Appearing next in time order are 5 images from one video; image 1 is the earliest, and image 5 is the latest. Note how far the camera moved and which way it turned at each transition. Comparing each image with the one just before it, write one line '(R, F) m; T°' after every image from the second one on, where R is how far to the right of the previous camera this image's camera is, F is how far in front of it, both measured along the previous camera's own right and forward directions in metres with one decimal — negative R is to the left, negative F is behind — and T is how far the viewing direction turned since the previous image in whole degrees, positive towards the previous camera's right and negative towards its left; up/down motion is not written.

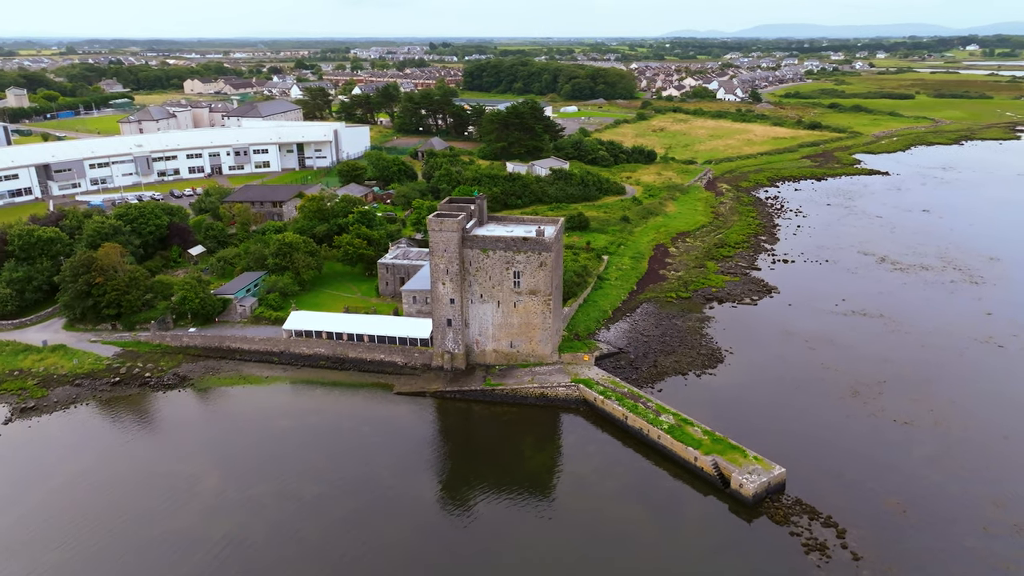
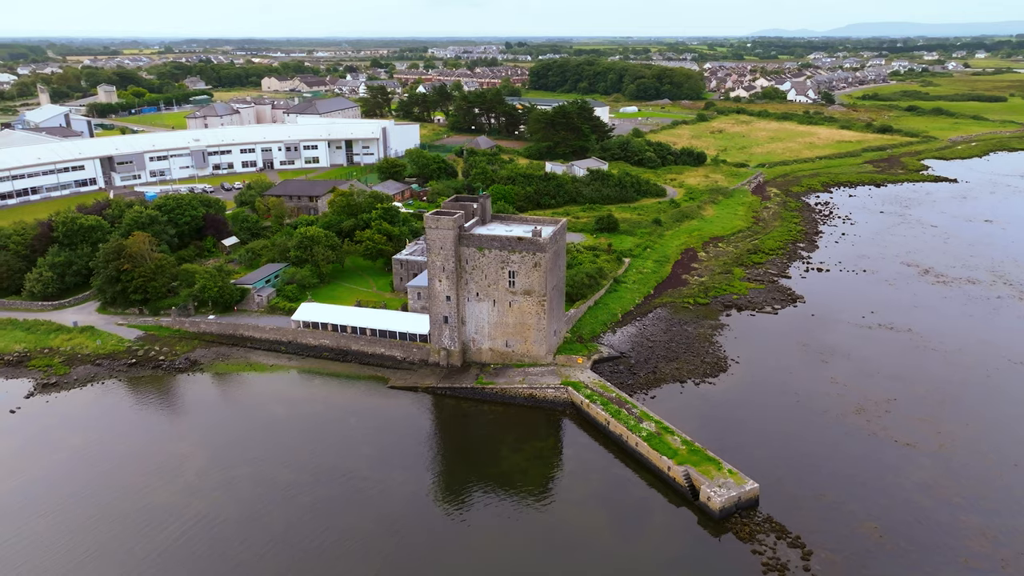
(+3.0, +0.1) m; -6°
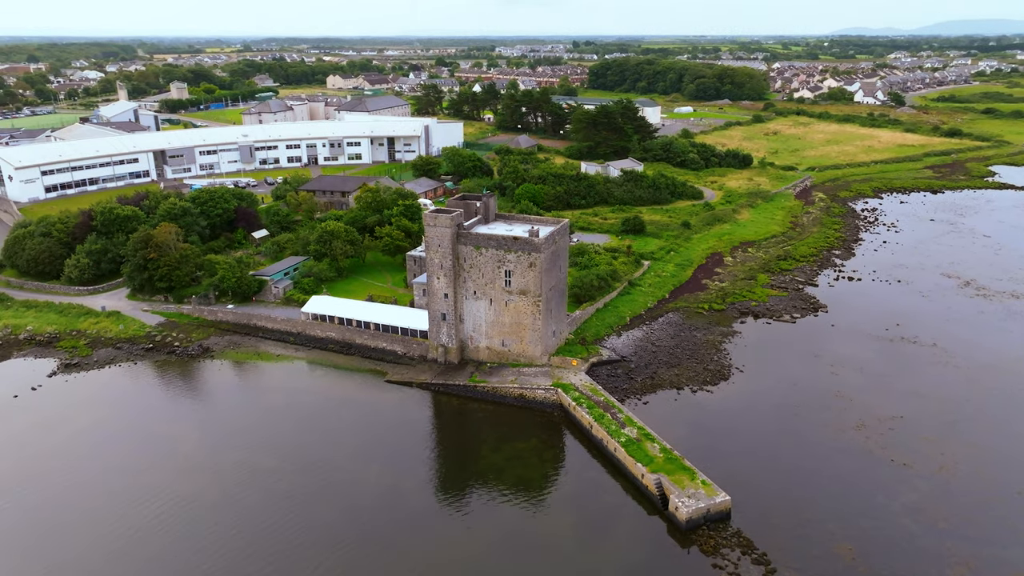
(+2.6, +0.1) m; -5°
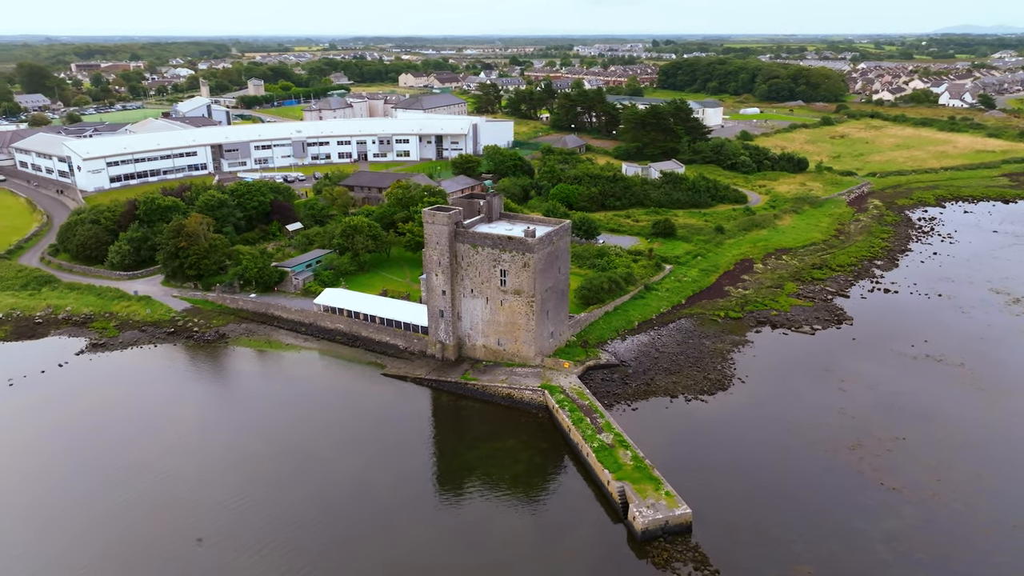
(+3.0, +0.2) m; -6°
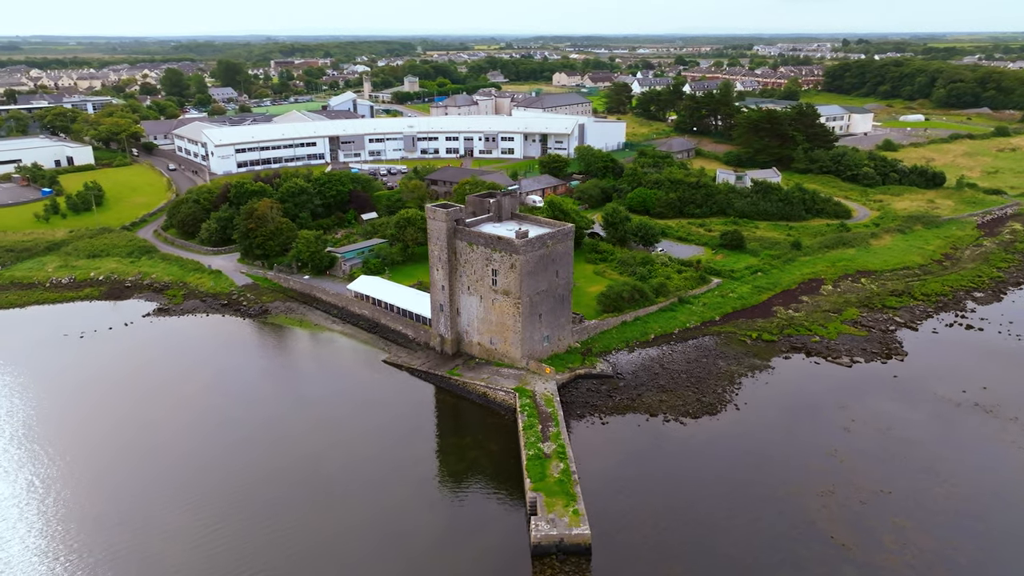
(+6.6, +0.8) m; -13°
